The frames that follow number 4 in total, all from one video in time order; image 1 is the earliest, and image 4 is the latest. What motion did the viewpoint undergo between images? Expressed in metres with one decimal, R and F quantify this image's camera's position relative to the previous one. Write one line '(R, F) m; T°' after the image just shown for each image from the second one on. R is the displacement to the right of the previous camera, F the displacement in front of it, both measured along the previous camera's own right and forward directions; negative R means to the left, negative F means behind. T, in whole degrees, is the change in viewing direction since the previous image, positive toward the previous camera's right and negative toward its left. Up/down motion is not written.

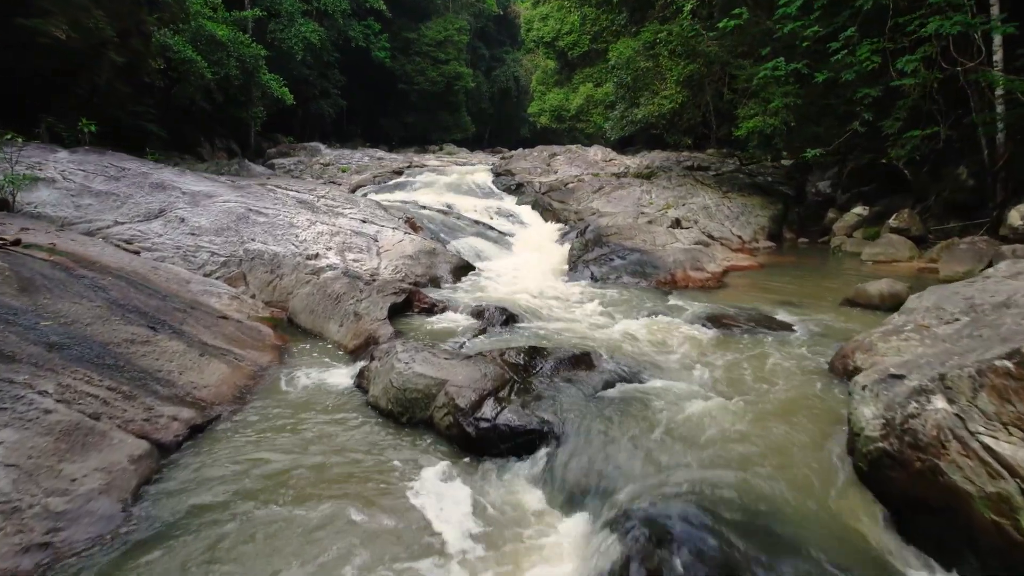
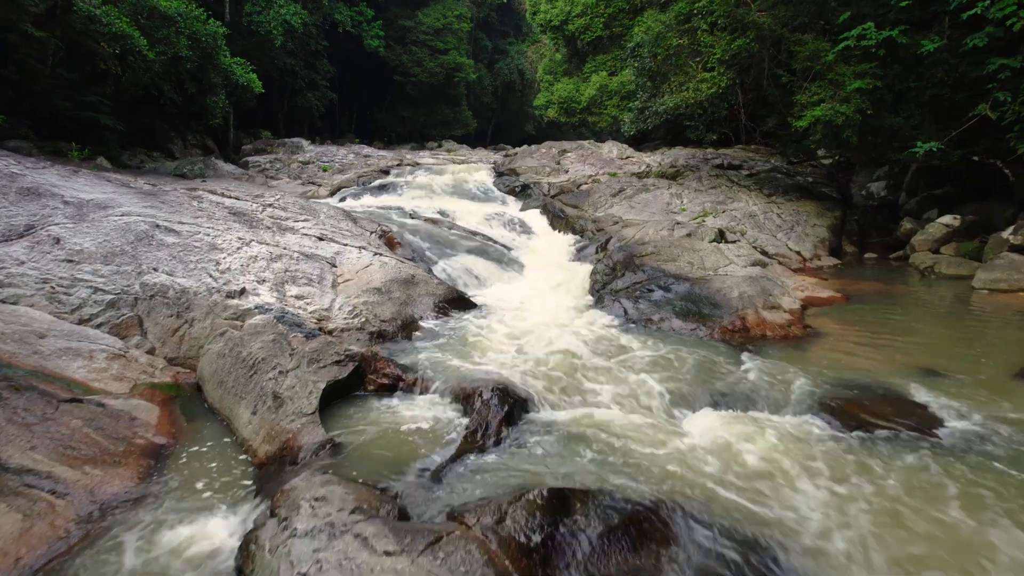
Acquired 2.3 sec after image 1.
(0.0, +2.6) m; 0°
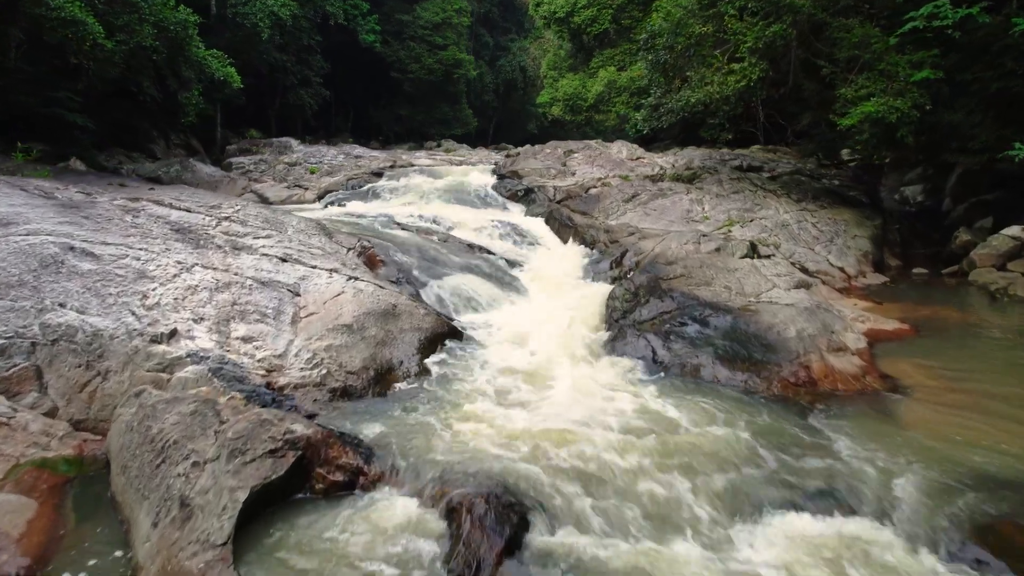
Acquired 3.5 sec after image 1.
(0.0, +1.4) m; 0°
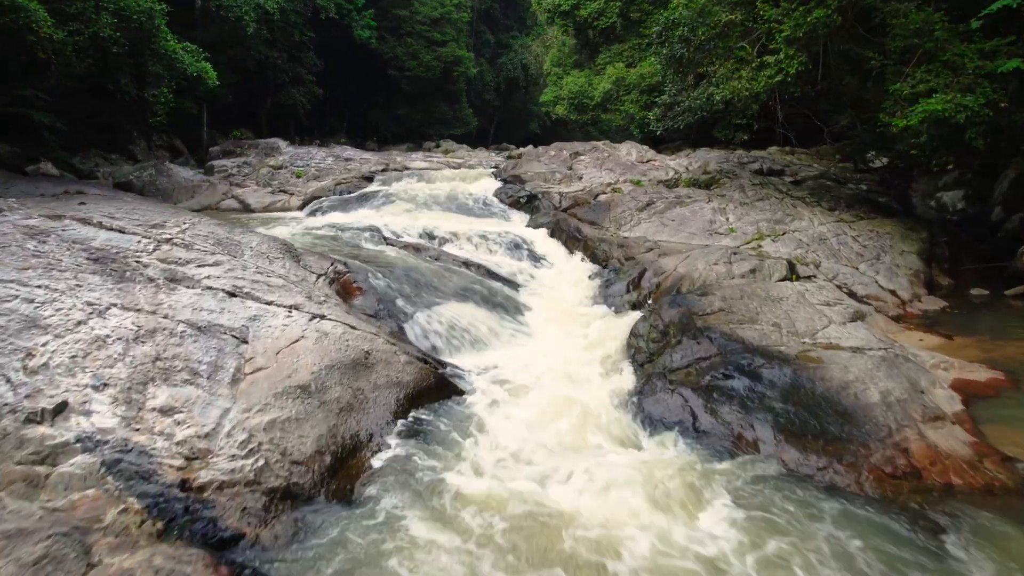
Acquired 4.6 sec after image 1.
(0.0, +1.3) m; 0°
